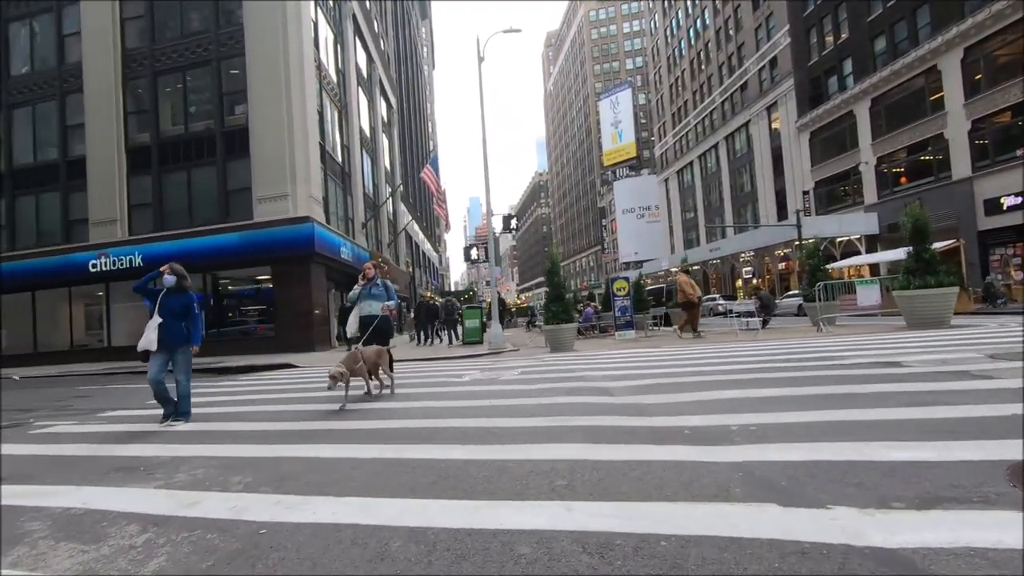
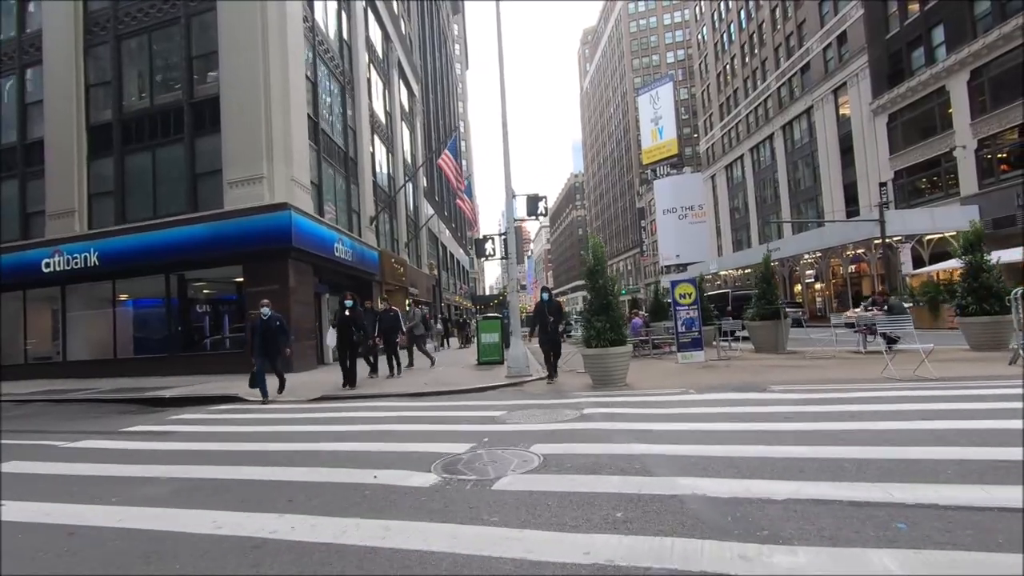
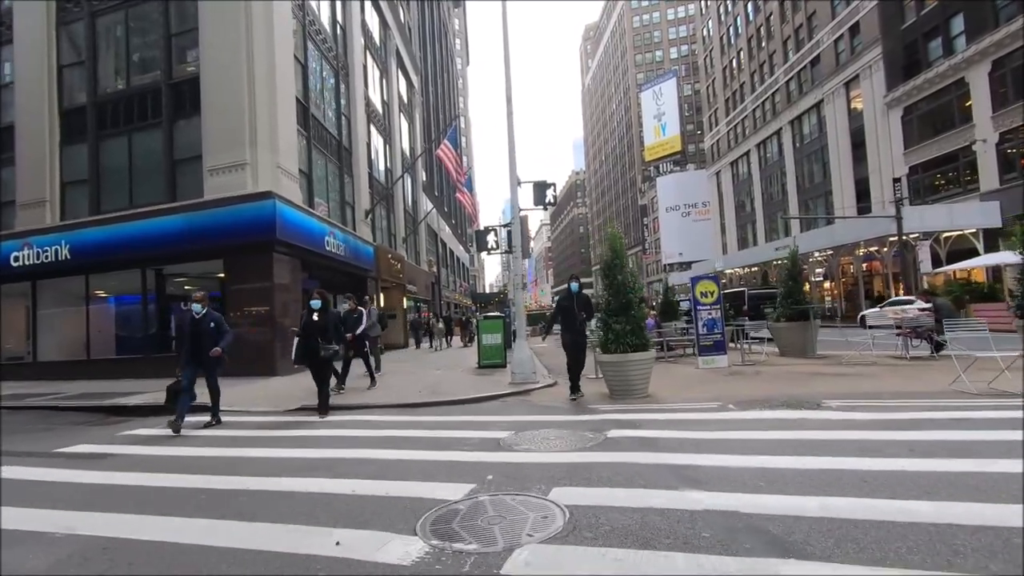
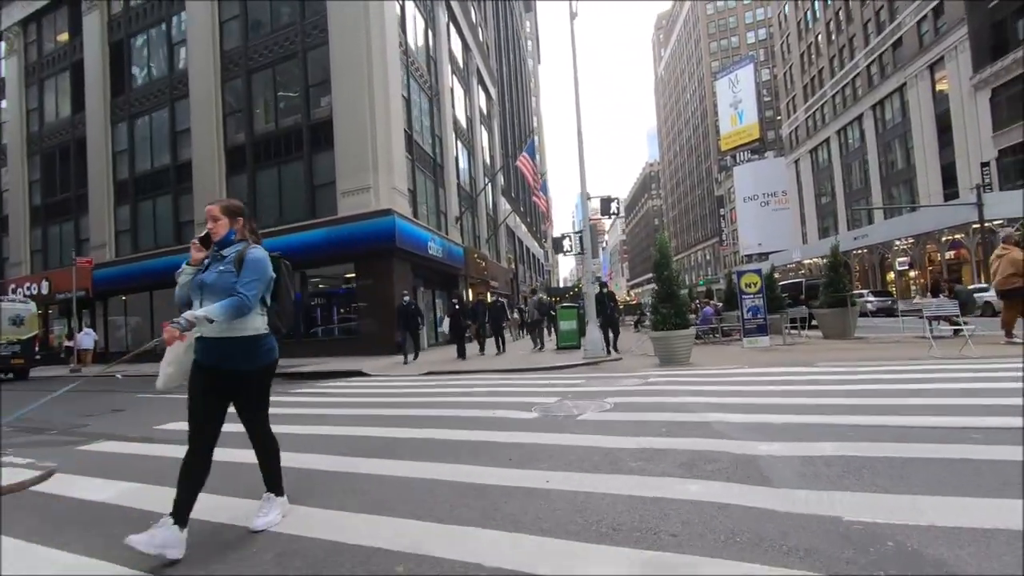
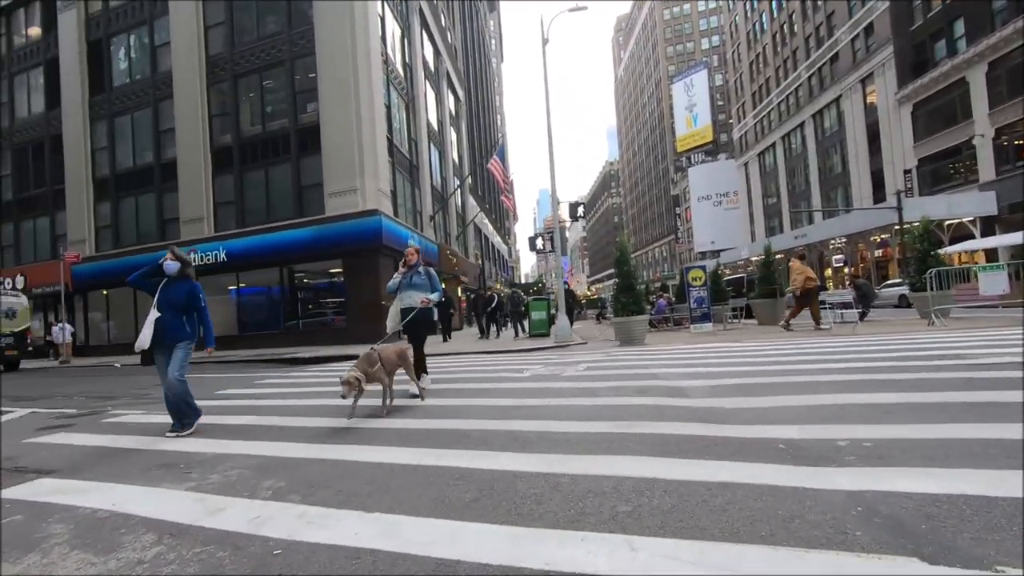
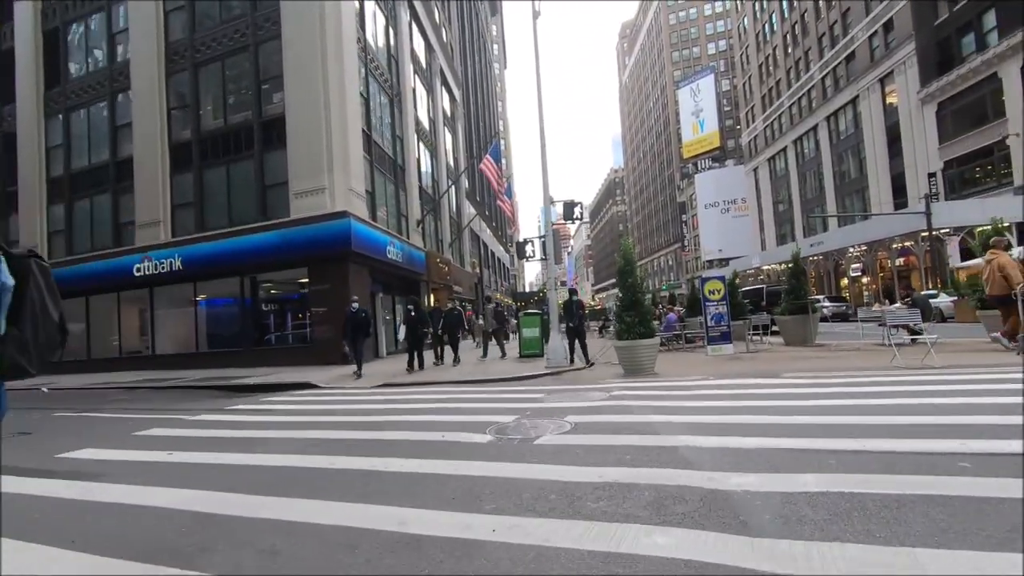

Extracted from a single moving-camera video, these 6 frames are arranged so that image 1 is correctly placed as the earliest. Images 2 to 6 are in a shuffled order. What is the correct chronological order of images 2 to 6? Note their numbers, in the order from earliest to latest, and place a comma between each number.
5, 4, 6, 2, 3
